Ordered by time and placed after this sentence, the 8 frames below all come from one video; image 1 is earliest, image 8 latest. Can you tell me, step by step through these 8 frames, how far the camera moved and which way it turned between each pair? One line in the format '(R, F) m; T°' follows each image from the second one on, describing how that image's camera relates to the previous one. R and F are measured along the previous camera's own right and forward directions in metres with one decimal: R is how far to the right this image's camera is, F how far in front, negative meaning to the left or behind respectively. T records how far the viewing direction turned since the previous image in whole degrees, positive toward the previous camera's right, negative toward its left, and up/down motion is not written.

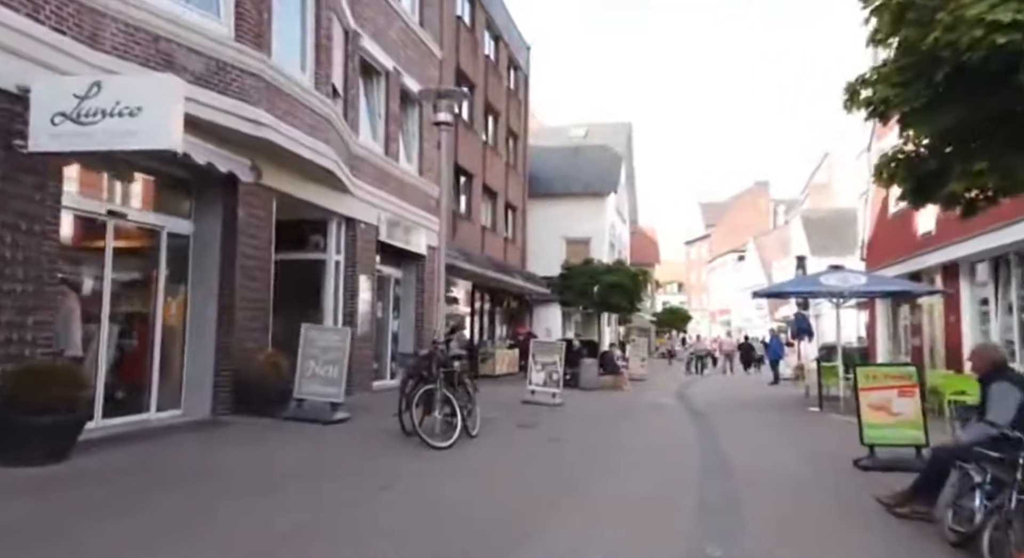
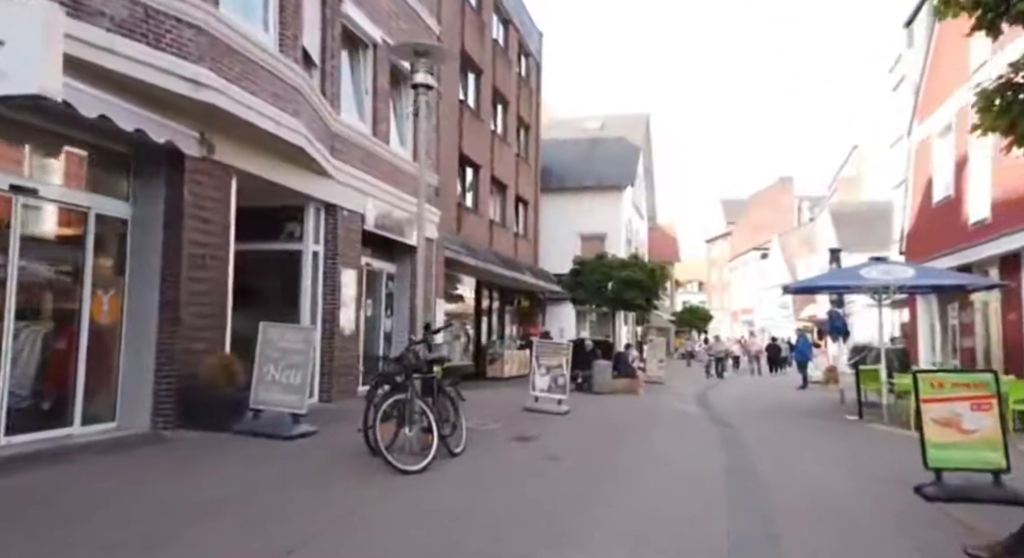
(+0.3, +1.6) m; -1°
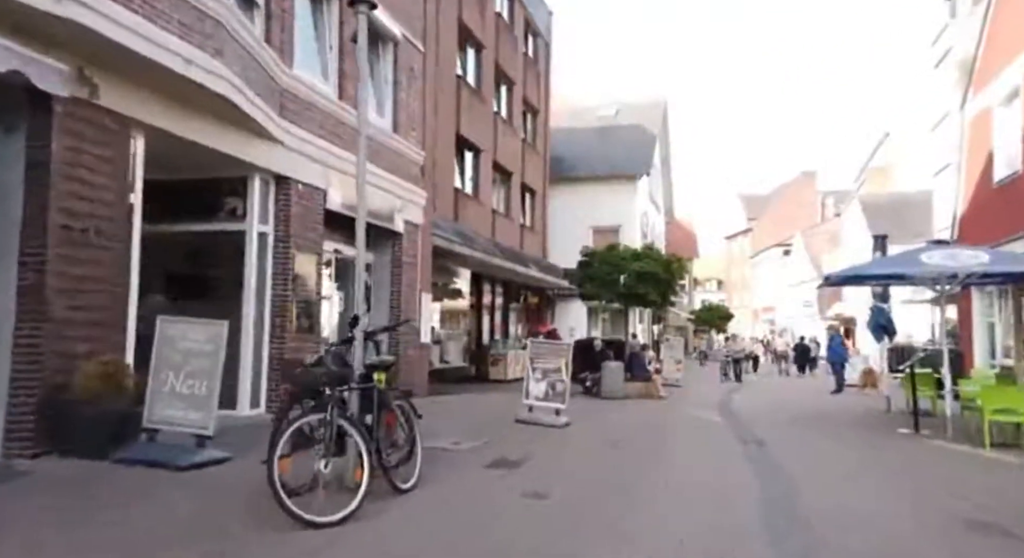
(+0.4, +2.2) m; -1°
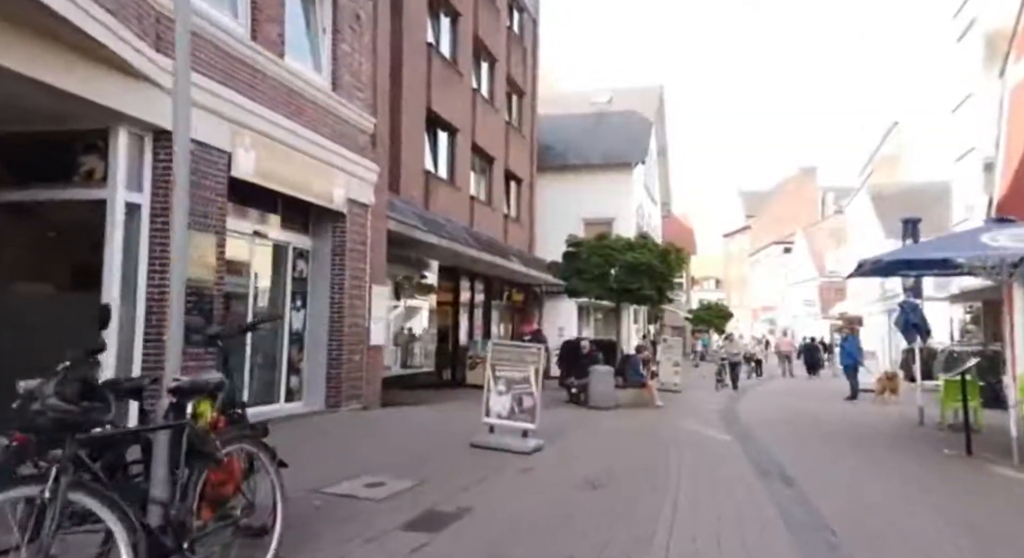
(+0.4, +2.5) m; 0°
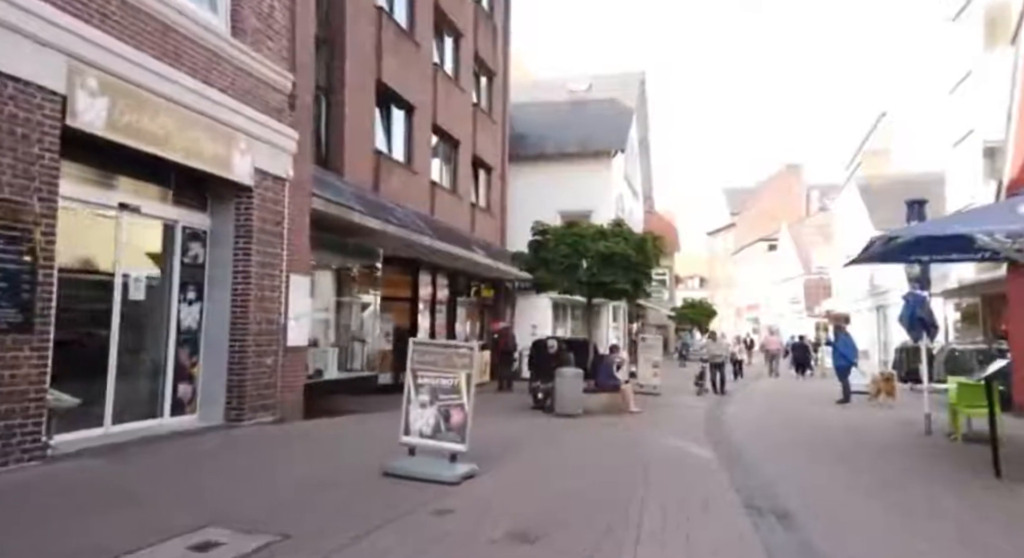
(+0.5, +2.0) m; +1°
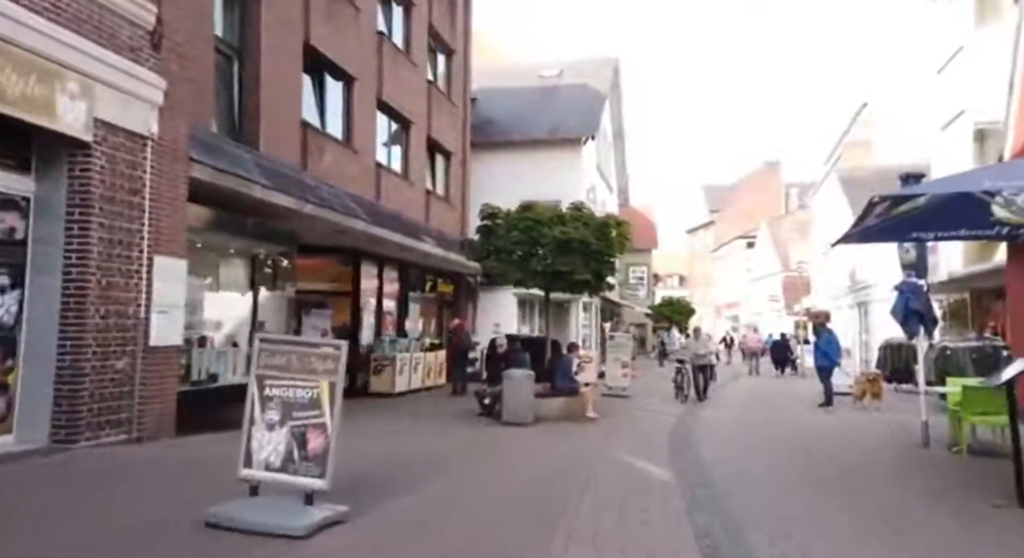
(+0.6, +2.1) m; +1°
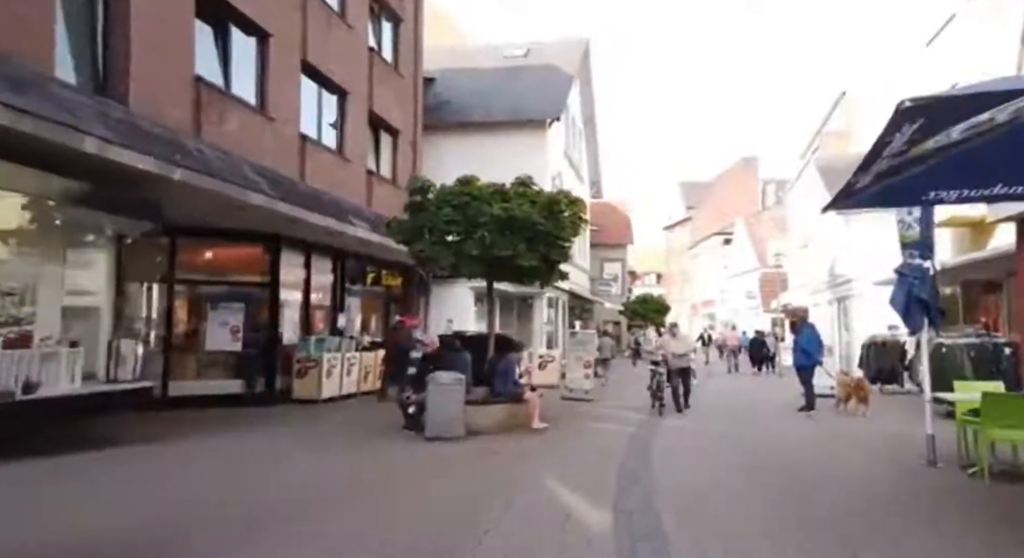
(+0.7, +2.5) m; +1°
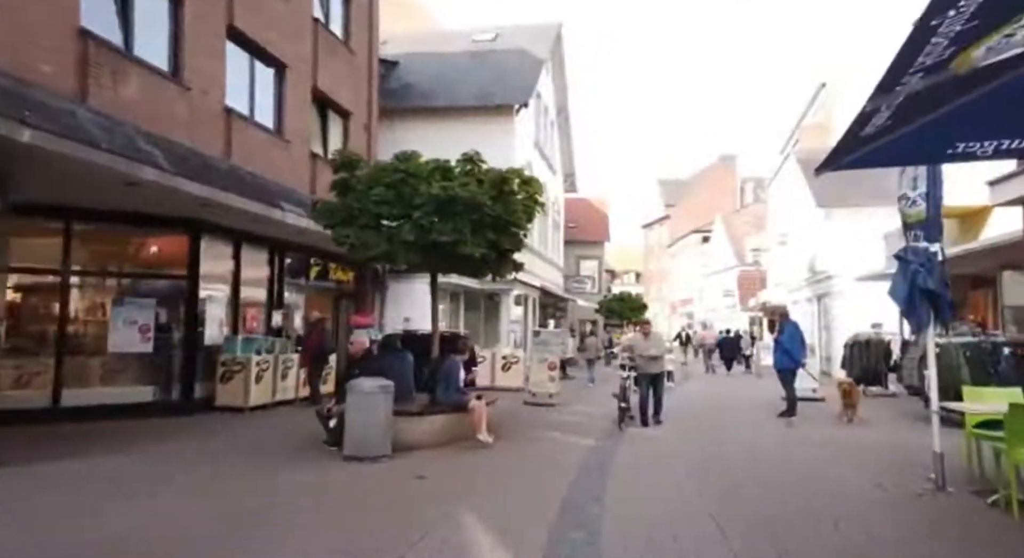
(+0.5, +1.9) m; +1°
